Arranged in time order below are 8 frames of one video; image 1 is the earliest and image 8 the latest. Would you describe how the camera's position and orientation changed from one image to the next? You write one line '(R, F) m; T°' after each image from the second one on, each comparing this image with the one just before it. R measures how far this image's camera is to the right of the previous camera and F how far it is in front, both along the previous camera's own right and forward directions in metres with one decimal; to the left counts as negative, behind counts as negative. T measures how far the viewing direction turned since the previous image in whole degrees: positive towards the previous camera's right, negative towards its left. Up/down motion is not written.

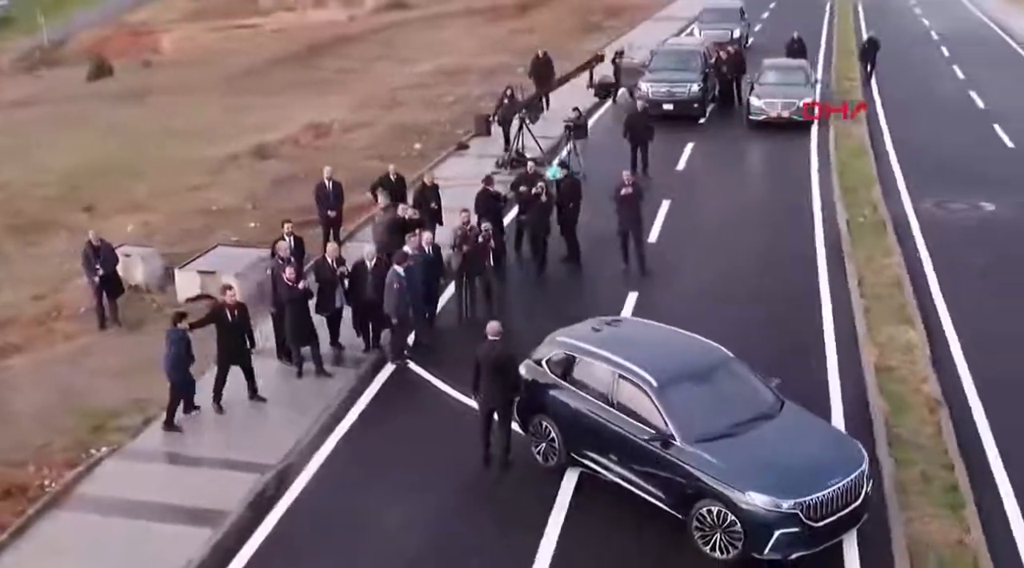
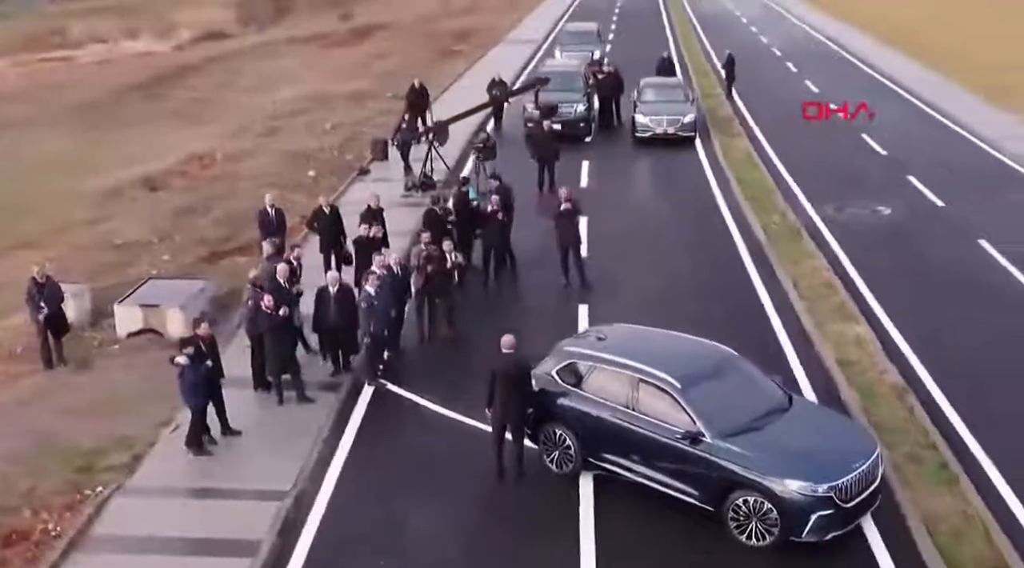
(-1.5, 0.0) m; +8°
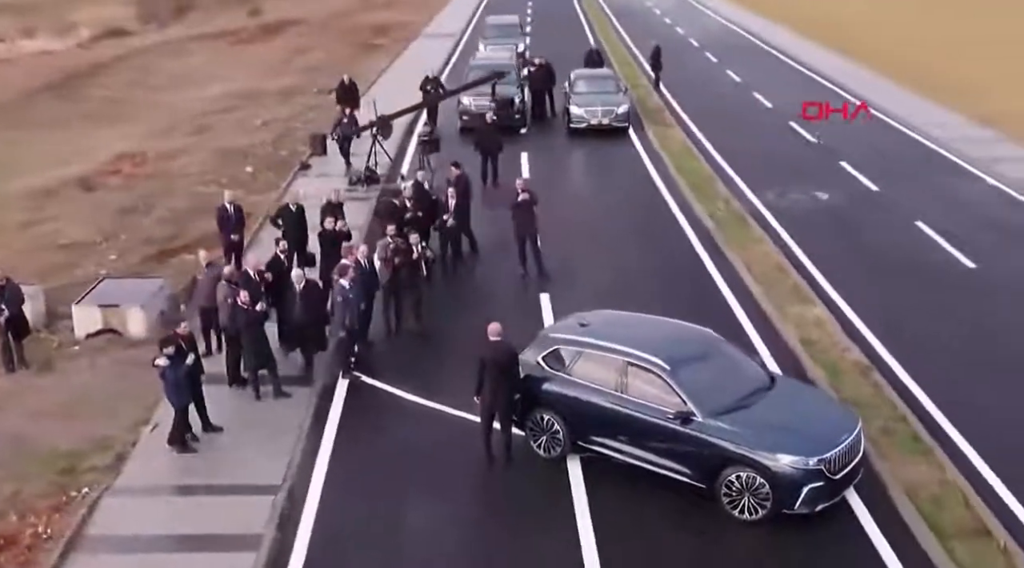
(-0.6, -0.1) m; +4°
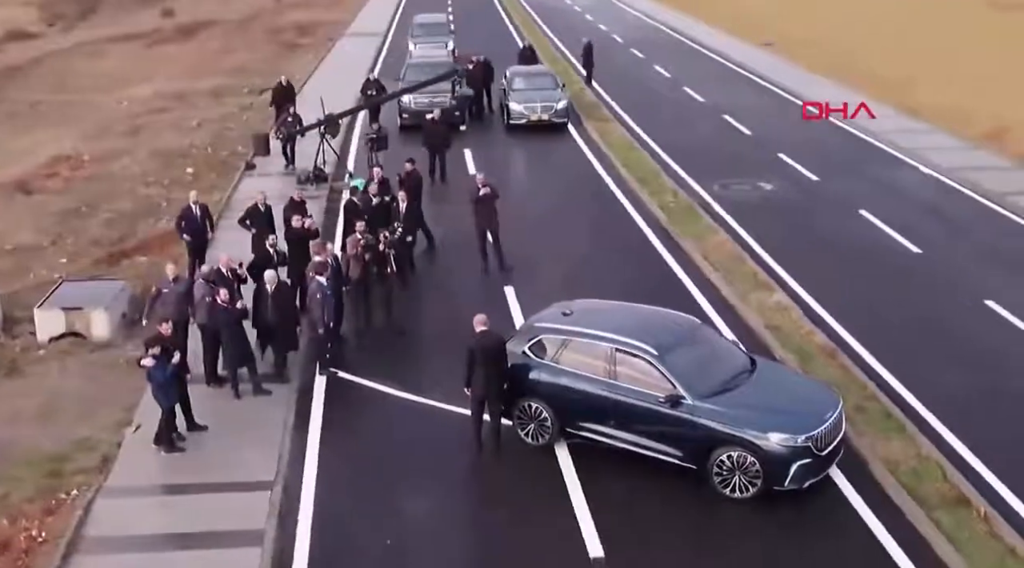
(-0.6, -0.1) m; +4°
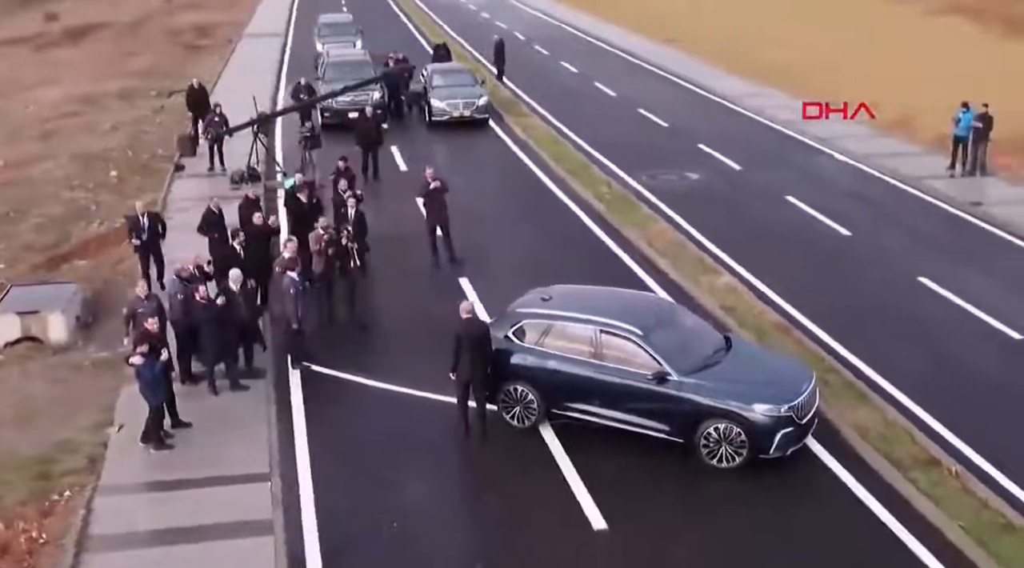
(-0.8, -0.2) m; +5°
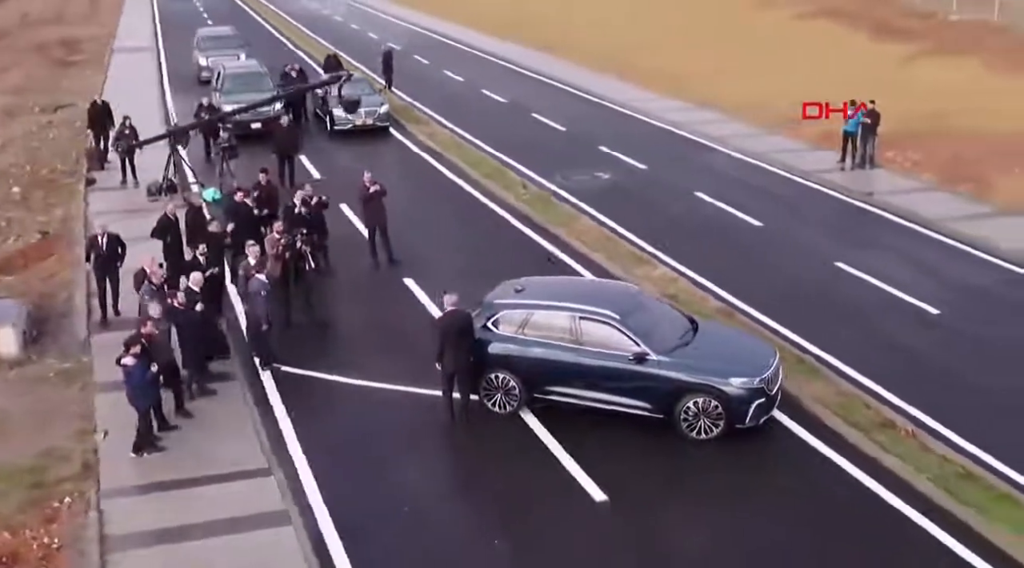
(-1.1, -0.4) m; +6°
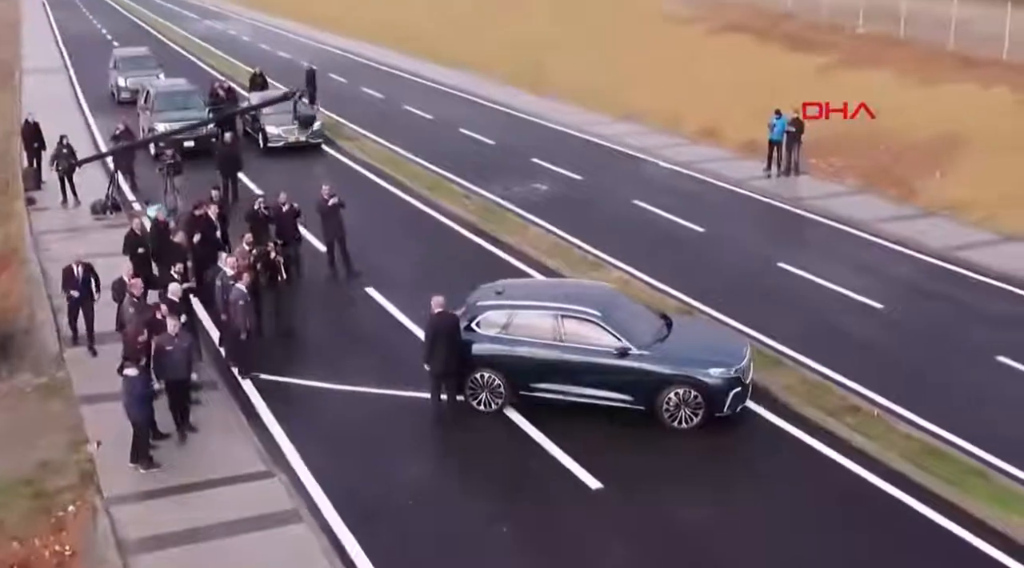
(-0.7, -0.4) m; +4°
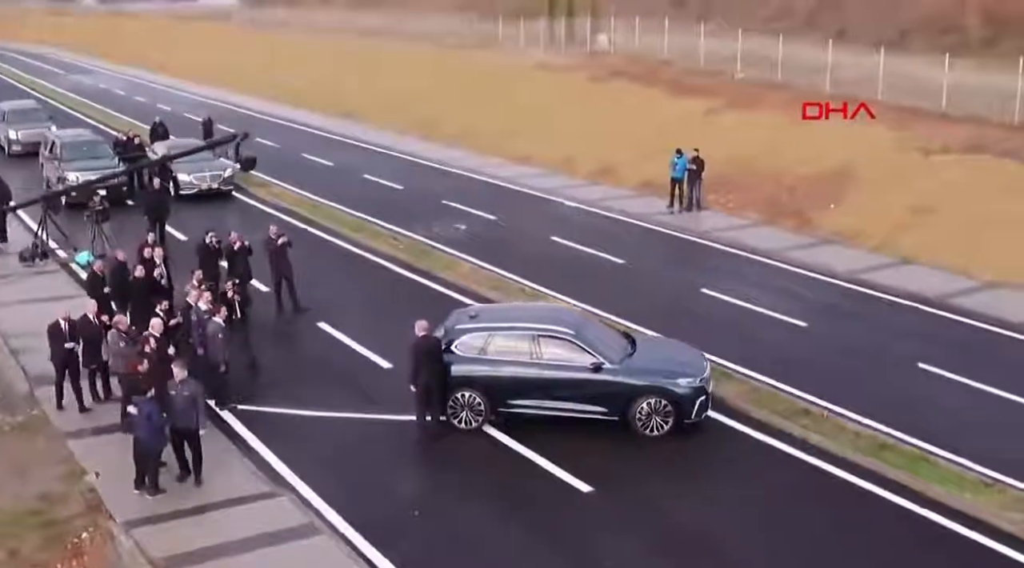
(-1.1, -0.7) m; +6°
